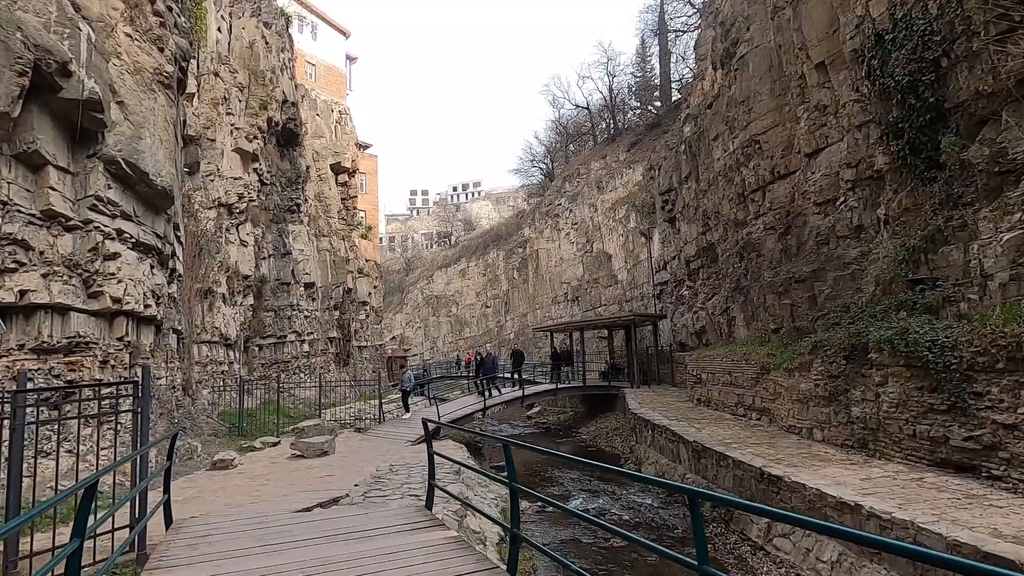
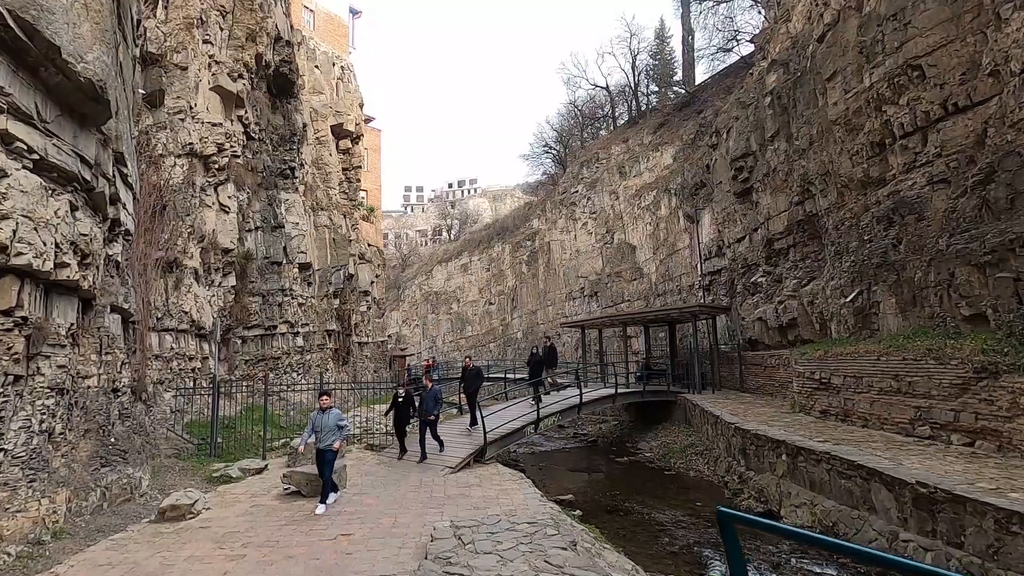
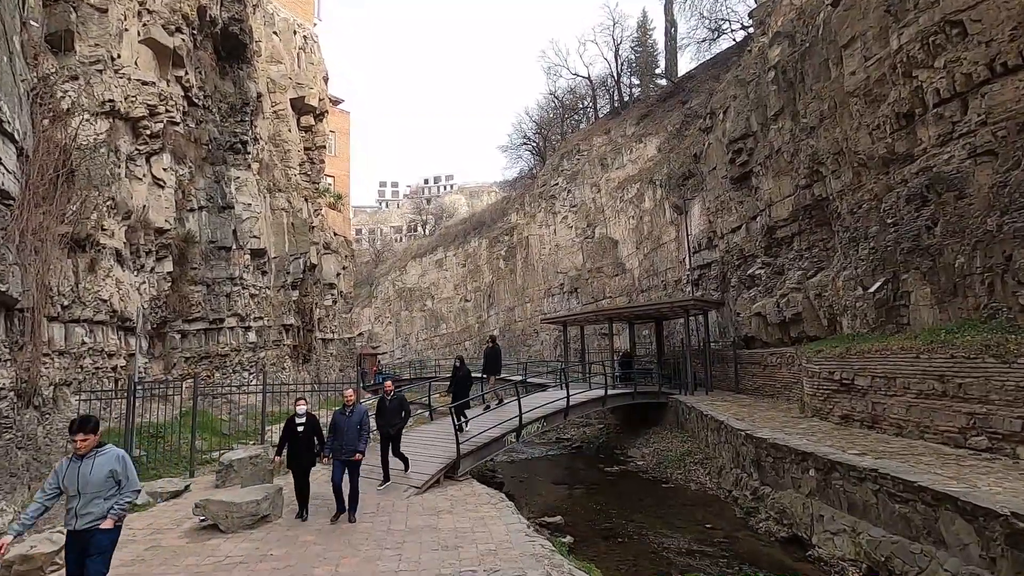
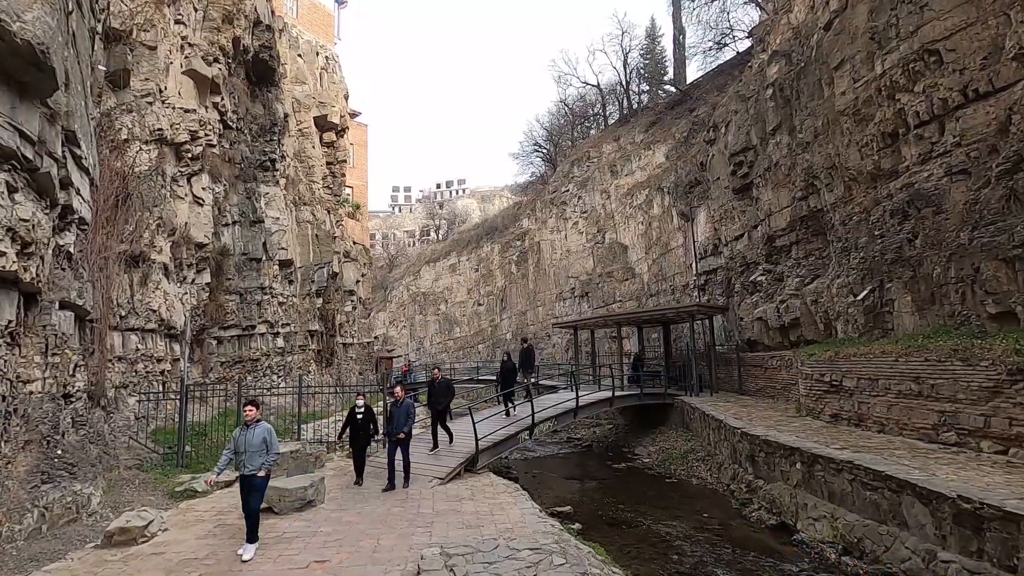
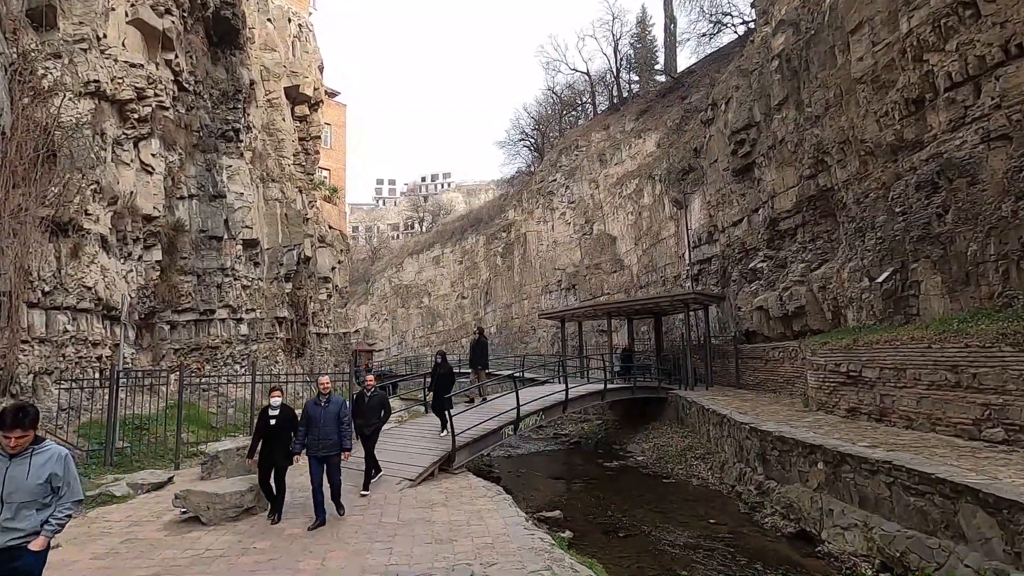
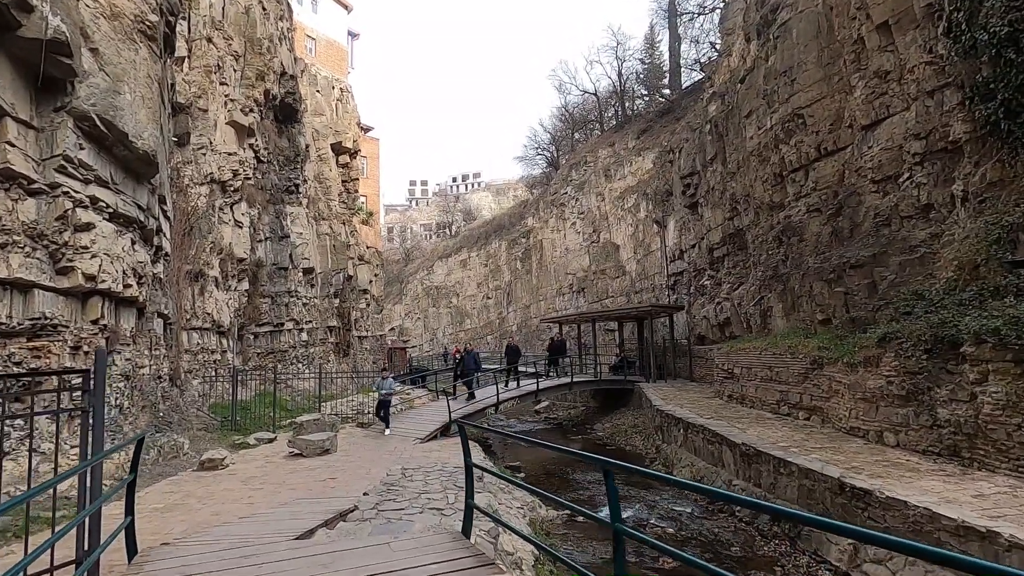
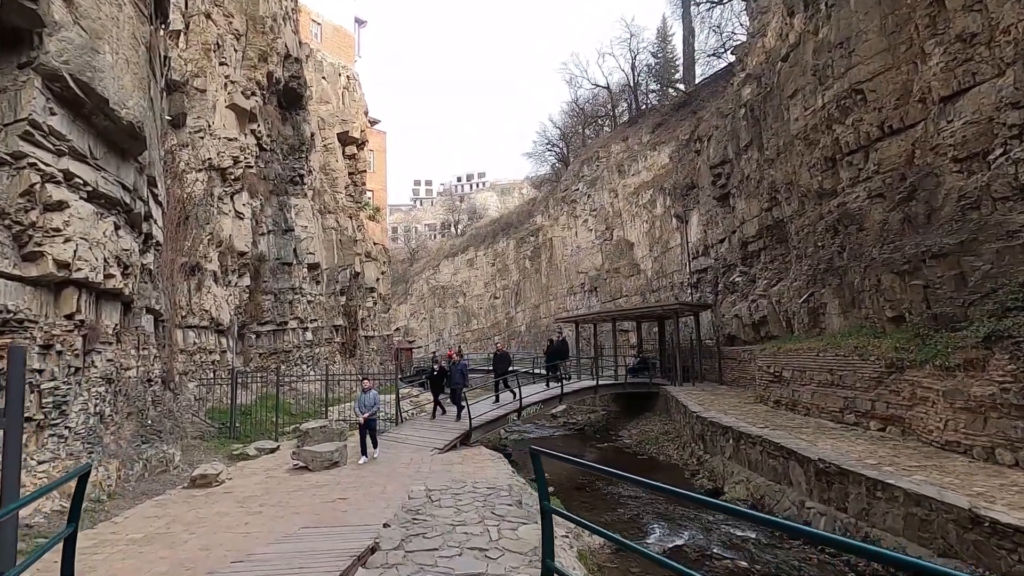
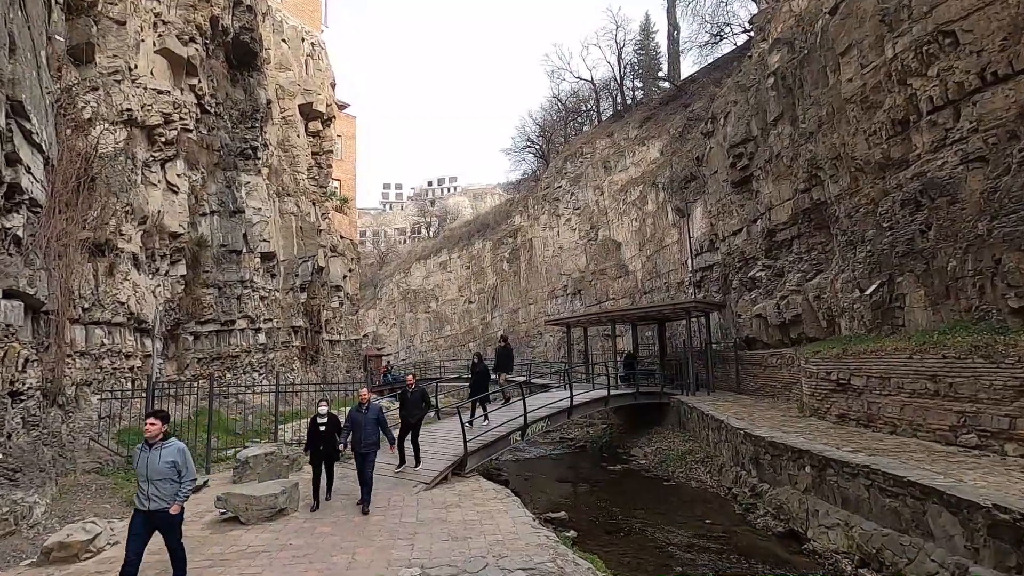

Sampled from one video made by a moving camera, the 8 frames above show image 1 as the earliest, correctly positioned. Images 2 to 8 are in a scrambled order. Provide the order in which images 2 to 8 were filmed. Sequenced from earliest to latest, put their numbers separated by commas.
6, 7, 2, 4, 8, 3, 5
